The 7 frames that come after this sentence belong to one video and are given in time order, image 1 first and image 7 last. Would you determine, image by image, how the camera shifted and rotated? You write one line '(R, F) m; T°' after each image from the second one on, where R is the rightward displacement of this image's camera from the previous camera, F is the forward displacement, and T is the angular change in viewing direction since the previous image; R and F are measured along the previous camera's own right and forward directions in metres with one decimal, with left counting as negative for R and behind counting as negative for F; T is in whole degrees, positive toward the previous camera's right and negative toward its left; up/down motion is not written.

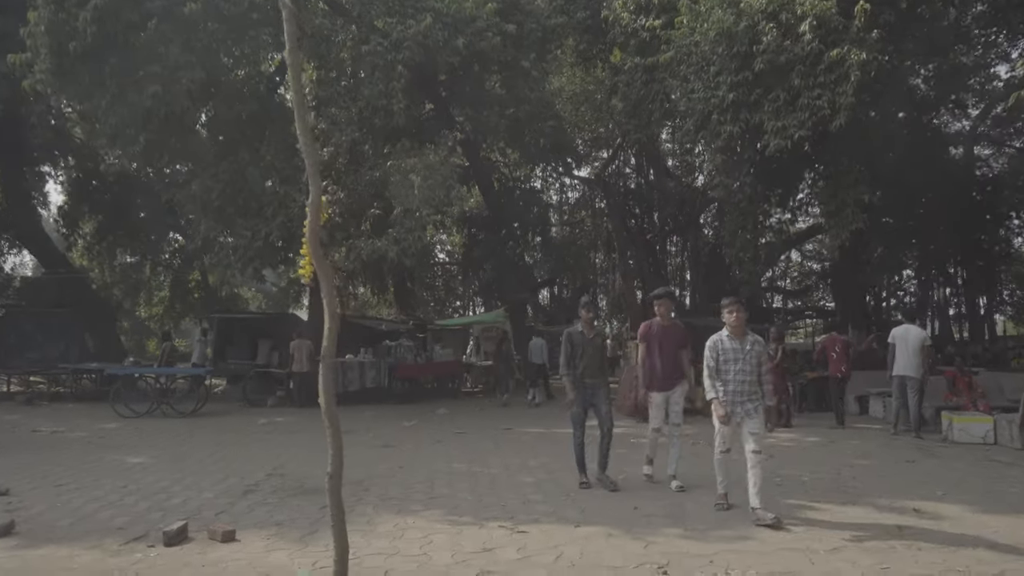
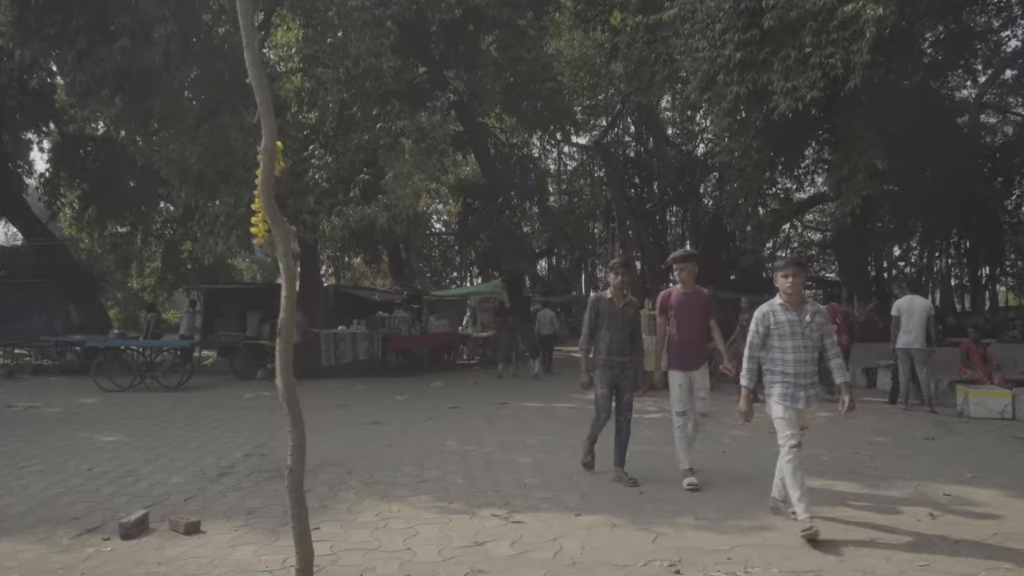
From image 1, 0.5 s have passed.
(0.0, +0.6) m; 0°
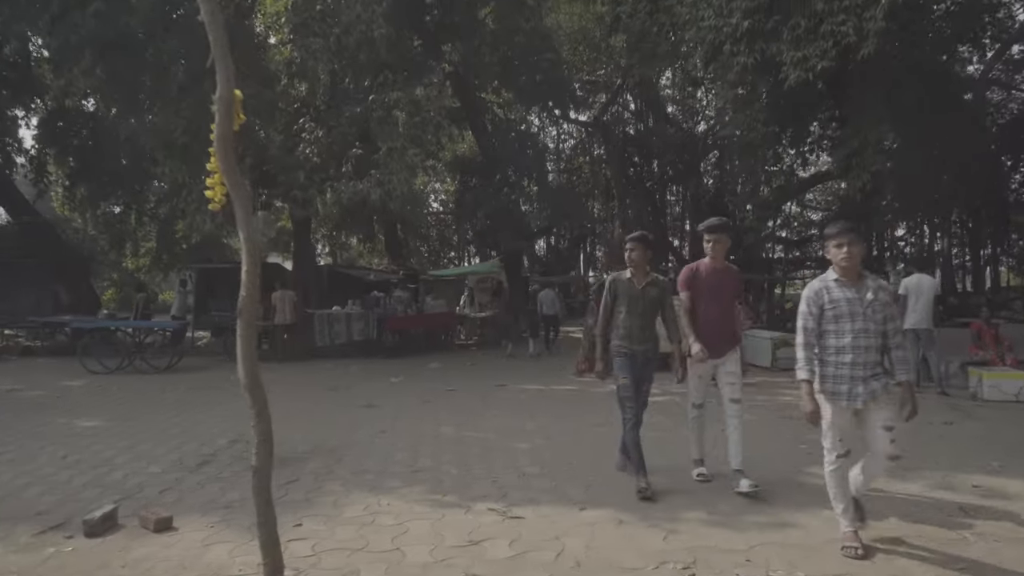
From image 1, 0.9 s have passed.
(0.0, +0.4) m; 0°
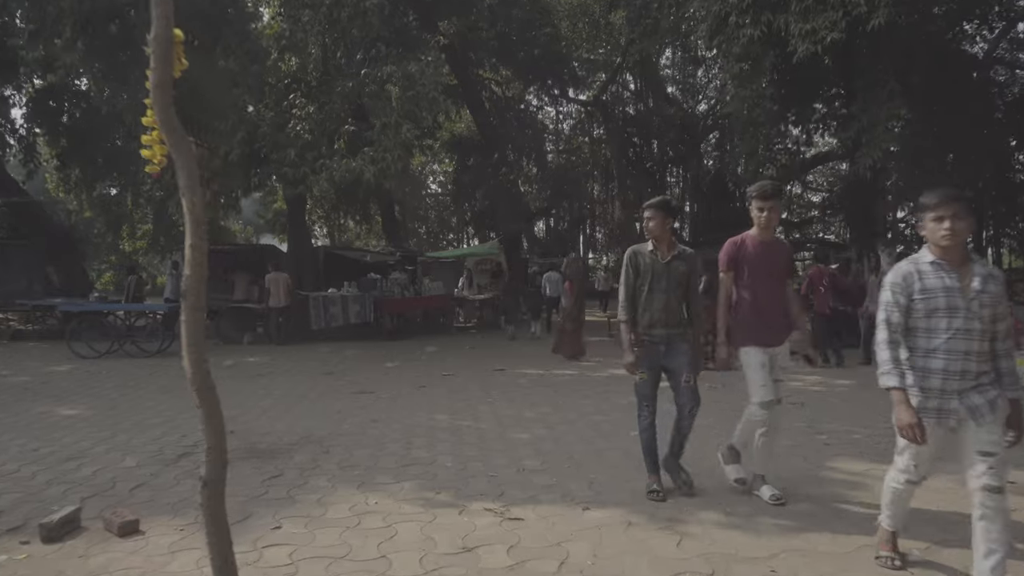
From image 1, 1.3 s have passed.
(0.0, +0.4) m; 0°
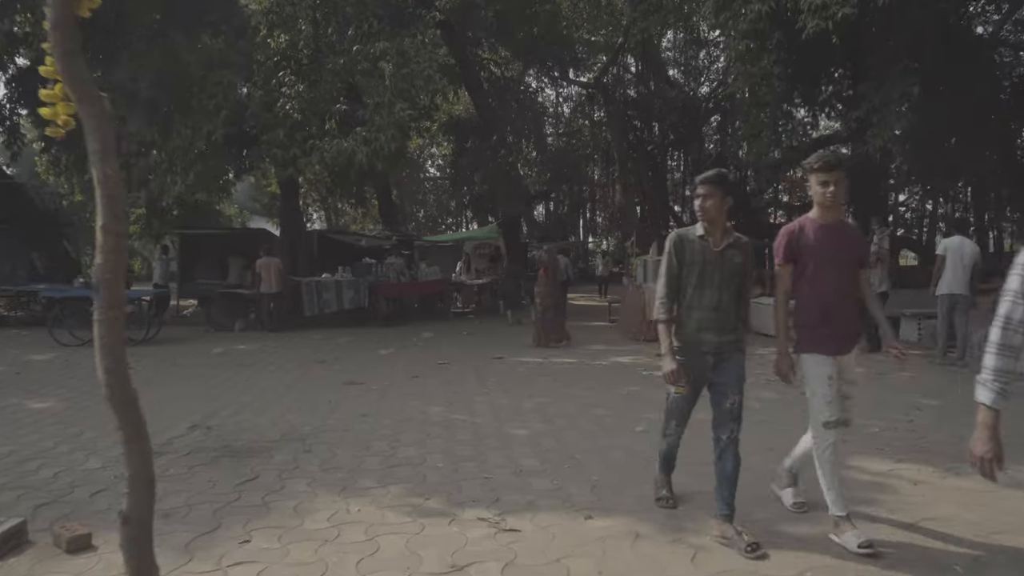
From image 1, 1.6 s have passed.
(0.0, +0.4) m; 0°
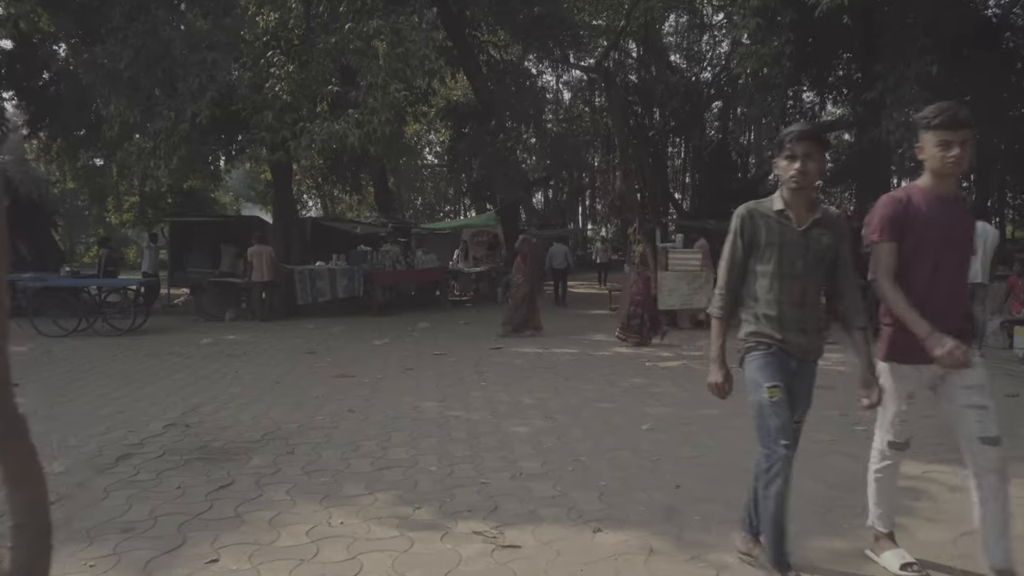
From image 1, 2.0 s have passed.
(0.0, +0.4) m; 0°
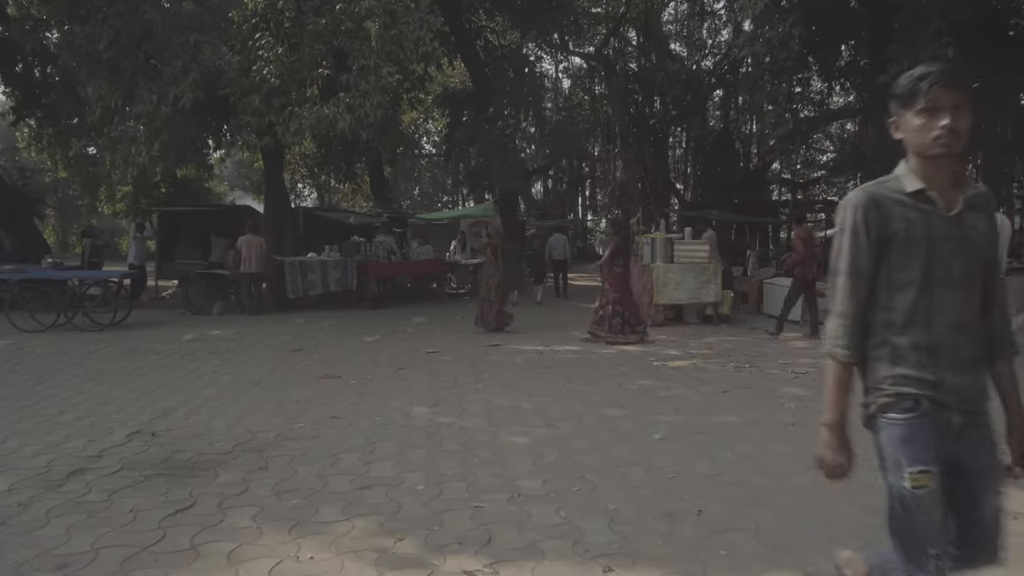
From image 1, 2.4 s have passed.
(0.0, +0.5) m; 0°
